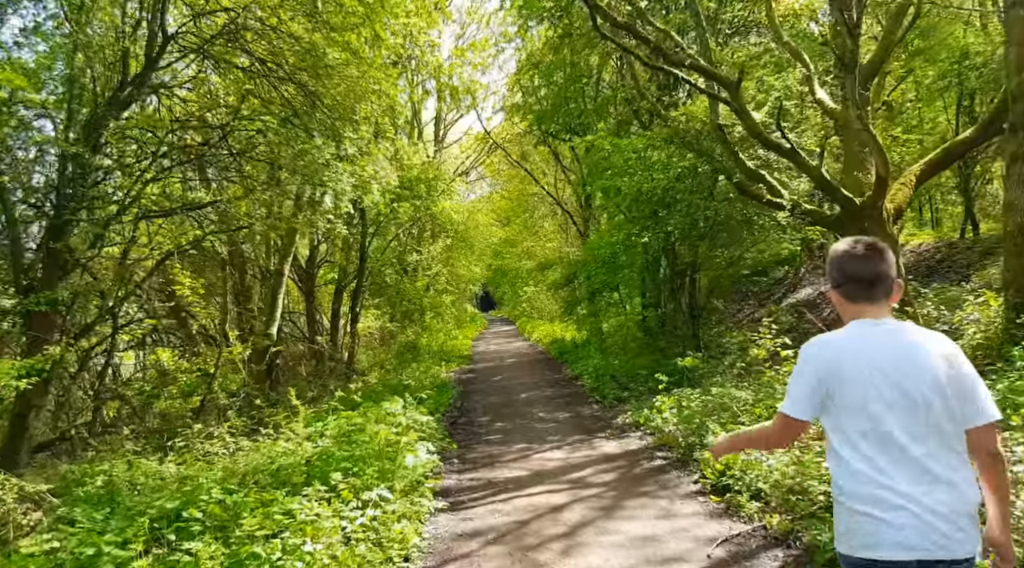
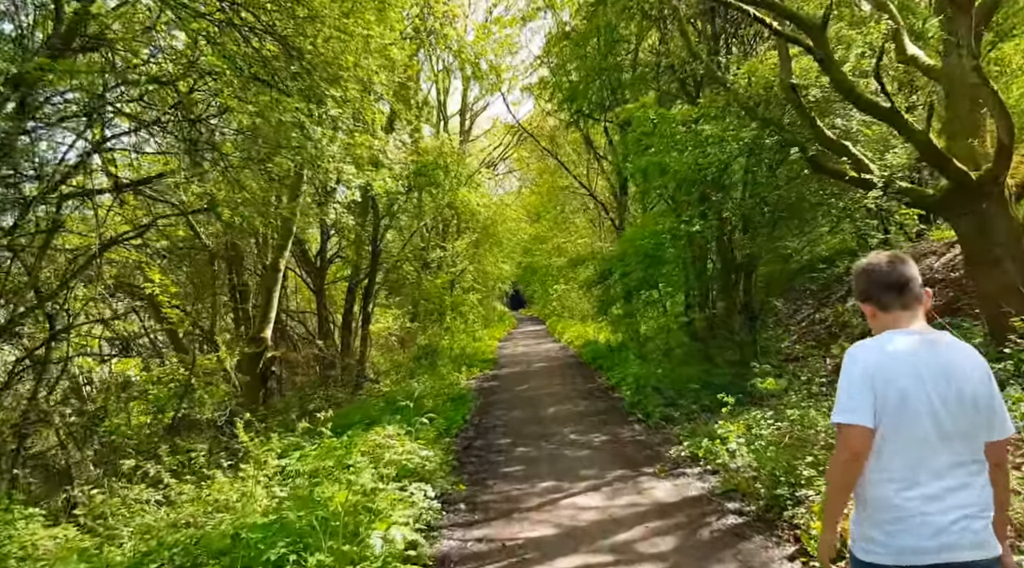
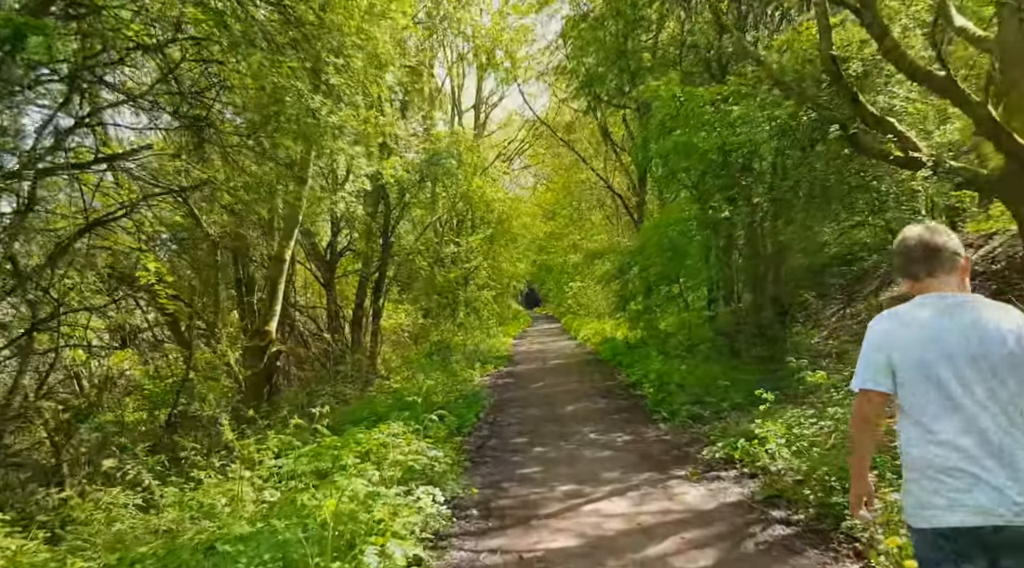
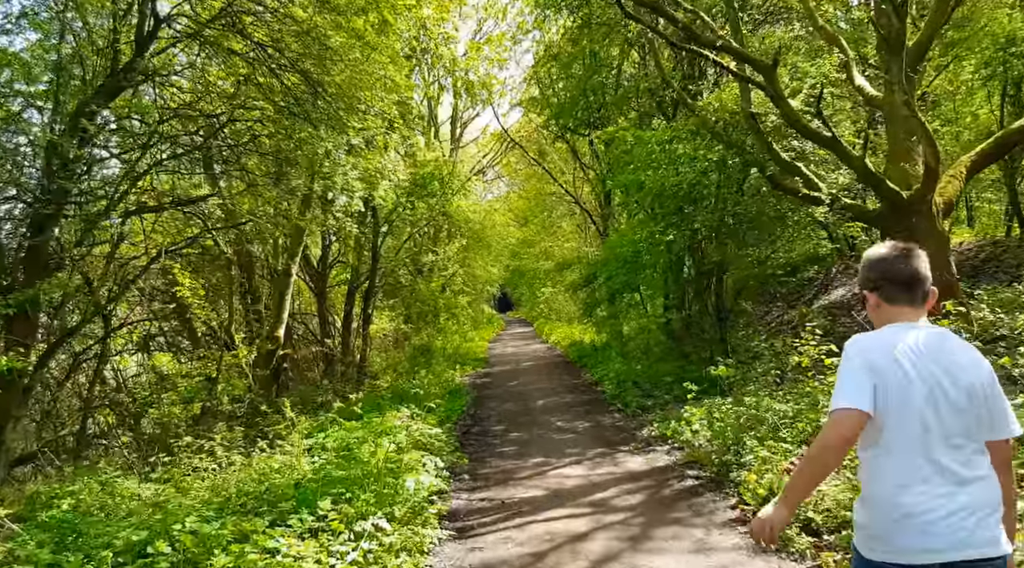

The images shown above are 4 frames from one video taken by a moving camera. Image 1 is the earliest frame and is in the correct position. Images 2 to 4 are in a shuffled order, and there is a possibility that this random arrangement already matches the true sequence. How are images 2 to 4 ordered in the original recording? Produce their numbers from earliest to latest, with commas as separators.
4, 2, 3
